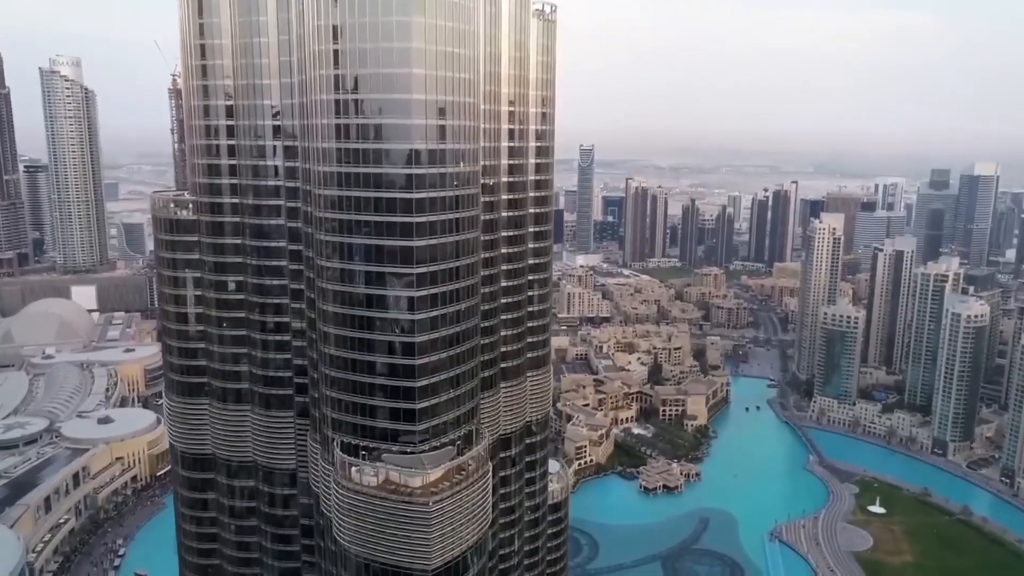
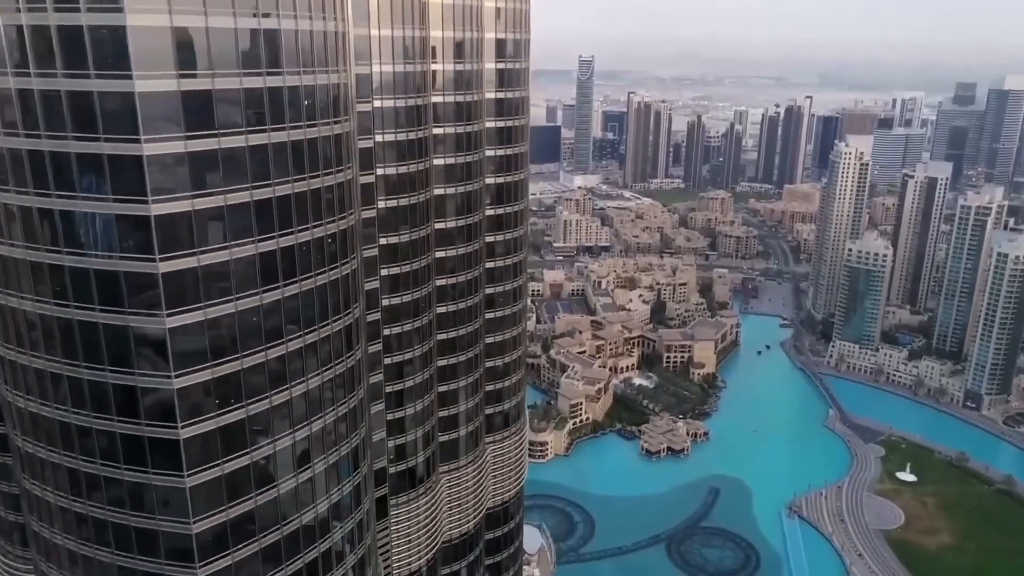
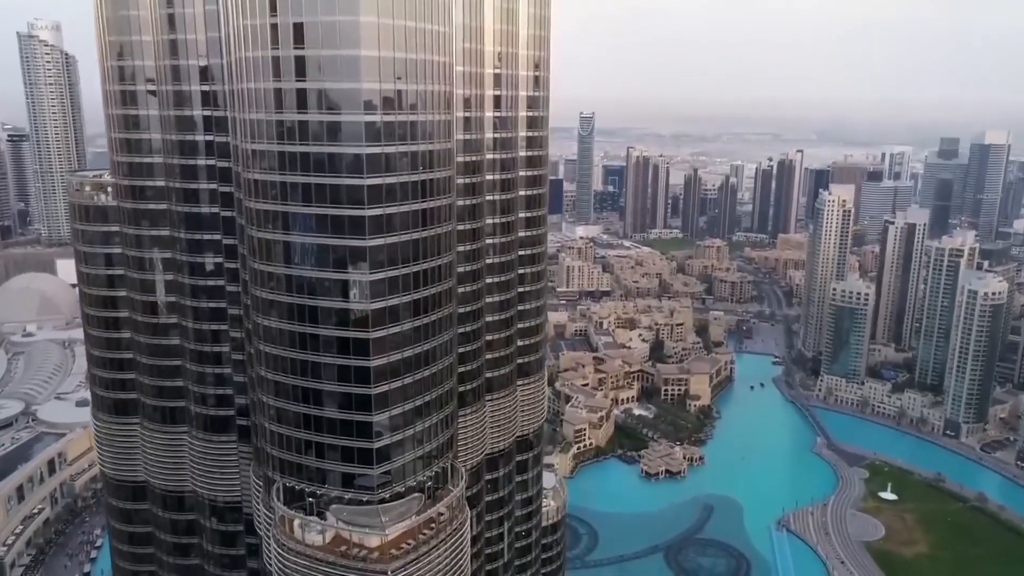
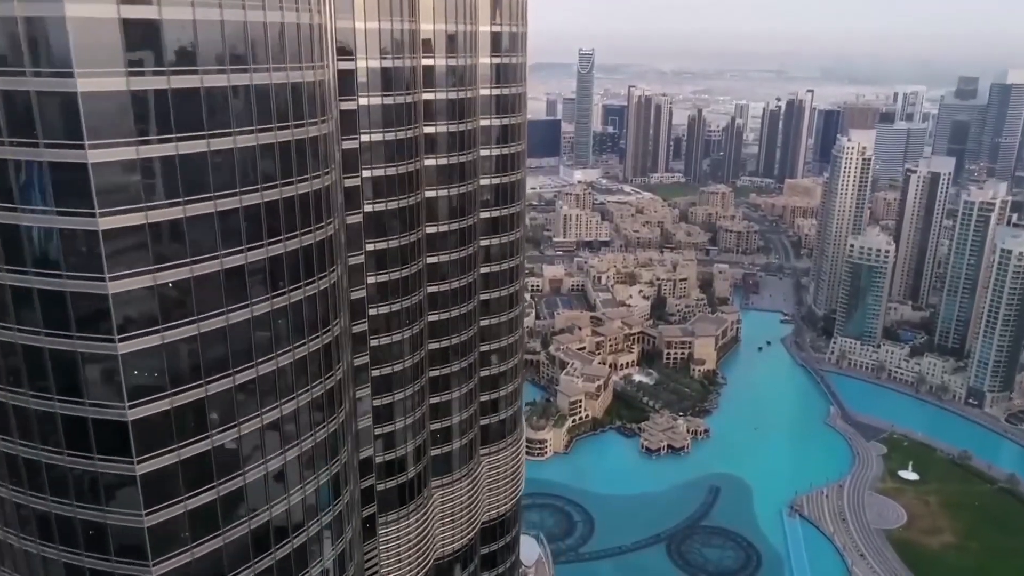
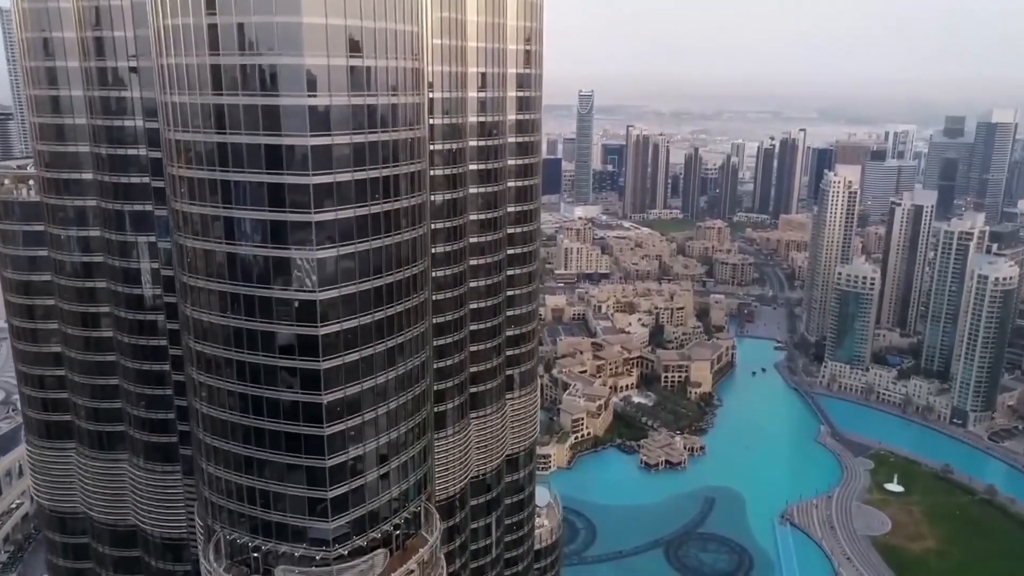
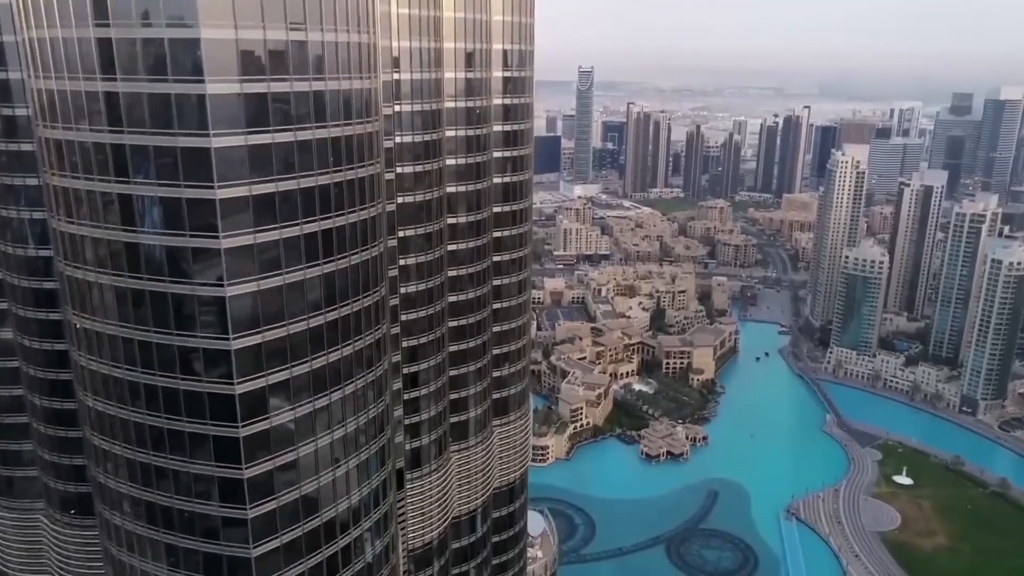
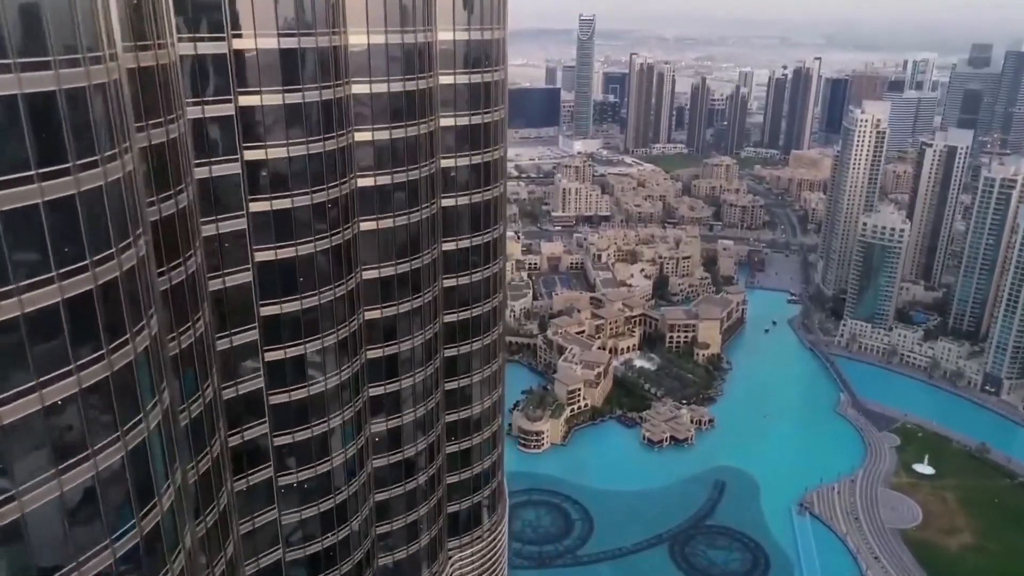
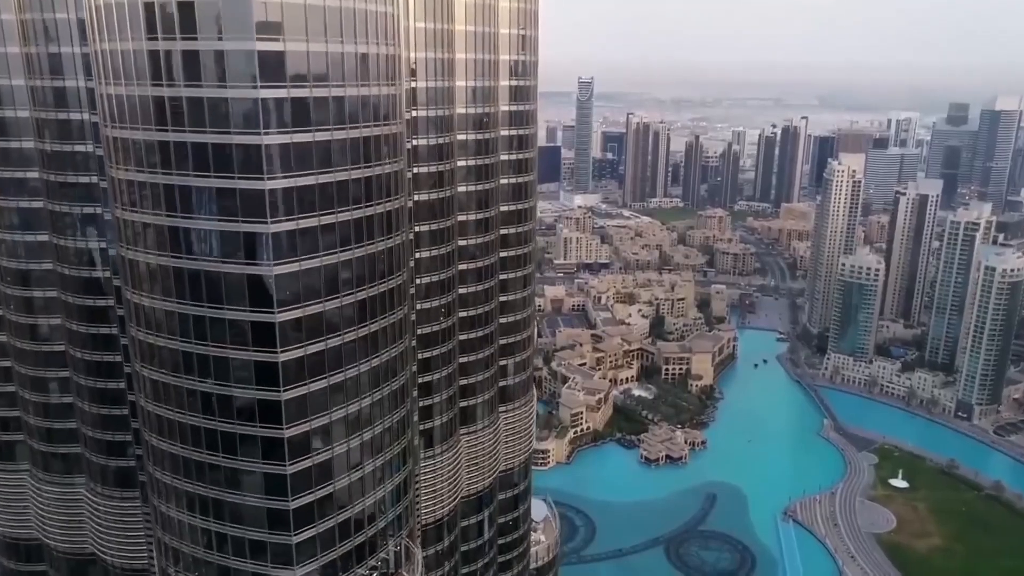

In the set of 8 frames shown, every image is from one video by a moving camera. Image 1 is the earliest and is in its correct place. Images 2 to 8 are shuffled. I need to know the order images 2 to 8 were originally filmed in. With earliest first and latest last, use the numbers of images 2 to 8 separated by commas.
3, 5, 8, 6, 2, 4, 7
